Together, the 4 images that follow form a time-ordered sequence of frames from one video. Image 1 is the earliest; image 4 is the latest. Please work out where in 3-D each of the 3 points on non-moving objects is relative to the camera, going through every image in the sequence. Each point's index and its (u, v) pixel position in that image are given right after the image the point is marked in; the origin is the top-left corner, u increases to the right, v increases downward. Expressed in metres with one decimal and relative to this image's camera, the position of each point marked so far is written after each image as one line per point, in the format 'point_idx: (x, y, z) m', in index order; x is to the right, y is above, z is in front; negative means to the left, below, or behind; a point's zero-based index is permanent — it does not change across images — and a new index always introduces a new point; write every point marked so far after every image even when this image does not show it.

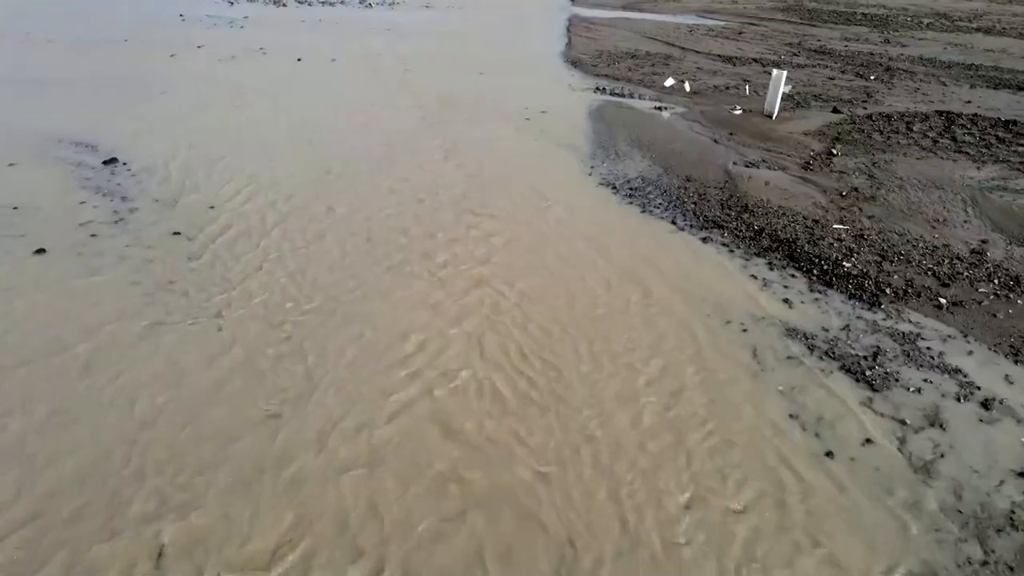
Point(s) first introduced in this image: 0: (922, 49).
0: (+8.1, +4.7, +13.7) m
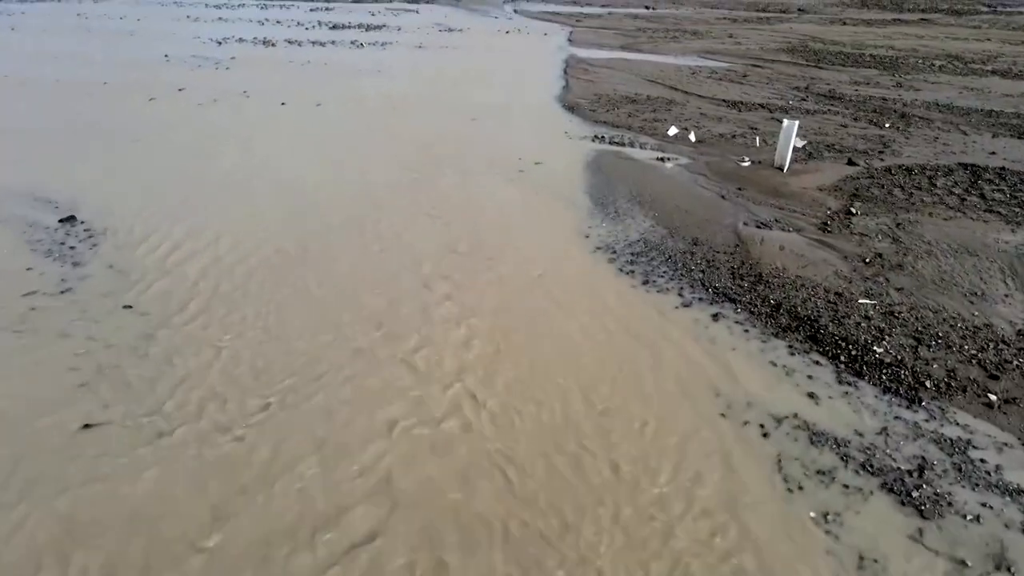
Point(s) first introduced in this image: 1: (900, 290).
0: (+7.9, +3.6, +13.1) m
1: (+4.0, 0.0, +7.1) m
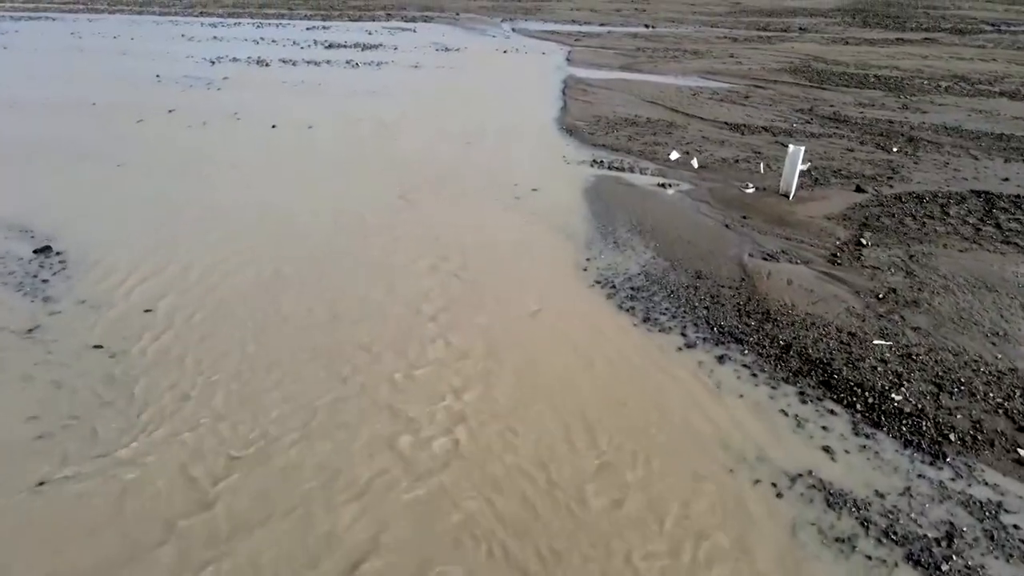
0: (+7.9, +3.1, +12.7) m
1: (+3.9, -0.4, +6.7) m
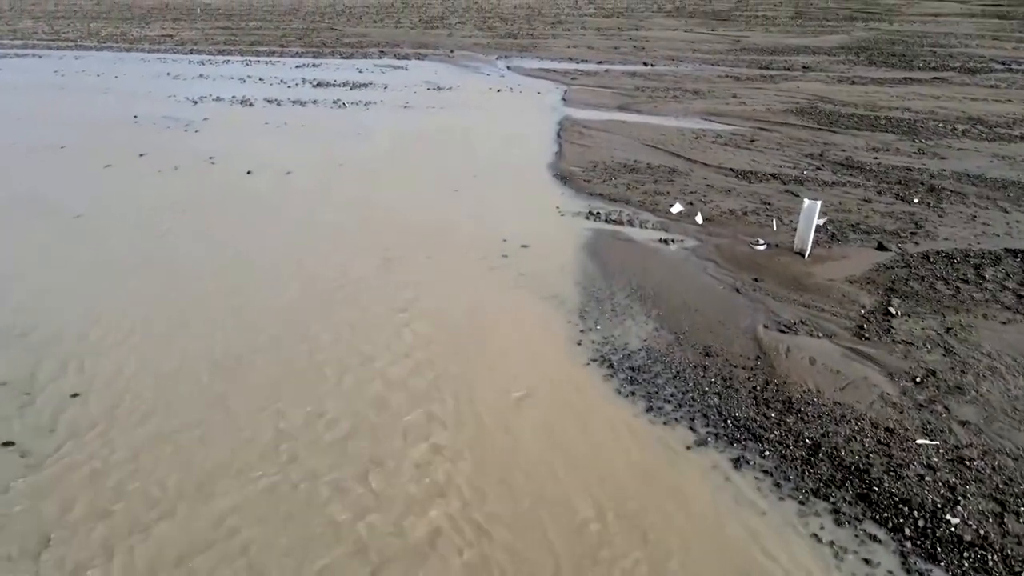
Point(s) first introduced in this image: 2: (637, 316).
0: (+7.7, +2.2, +11.9) m
1: (+3.7, -1.1, +5.8) m
2: (+1.4, -0.3, +7.7) m
